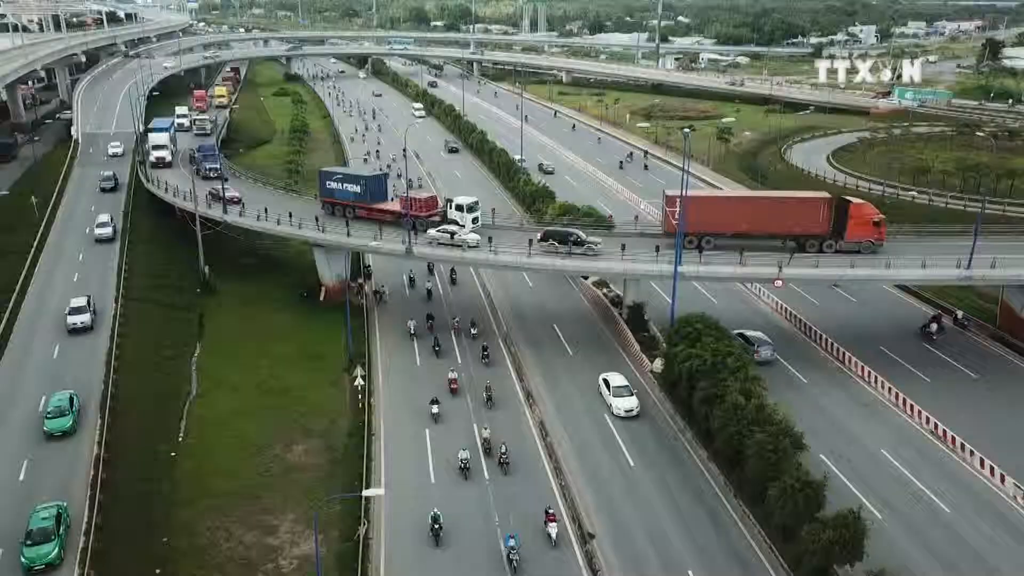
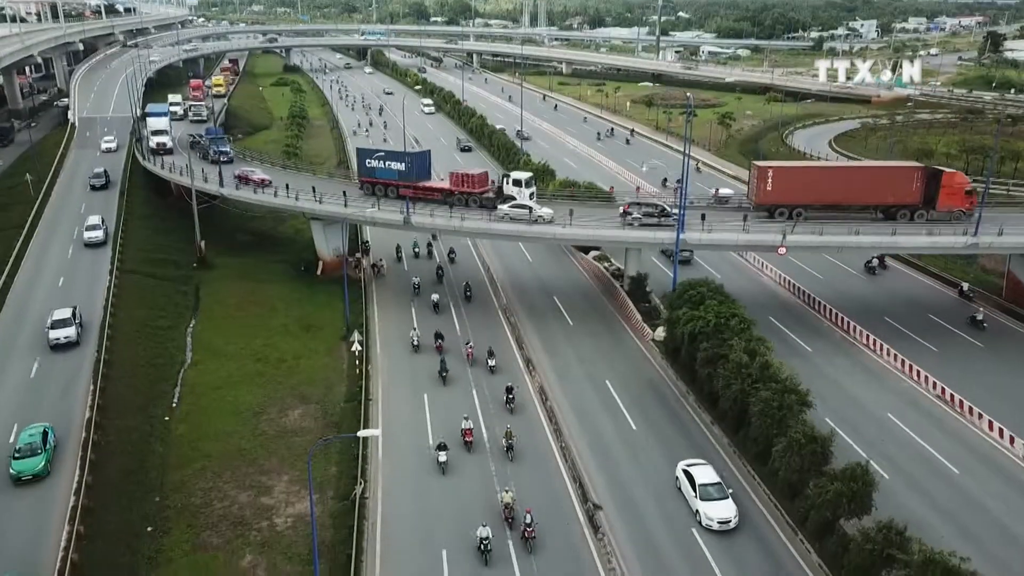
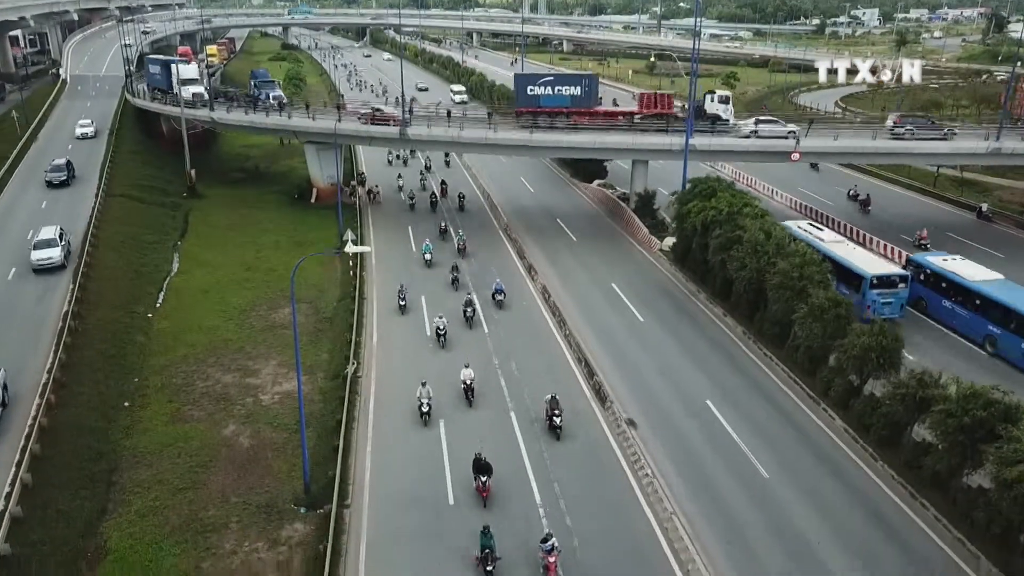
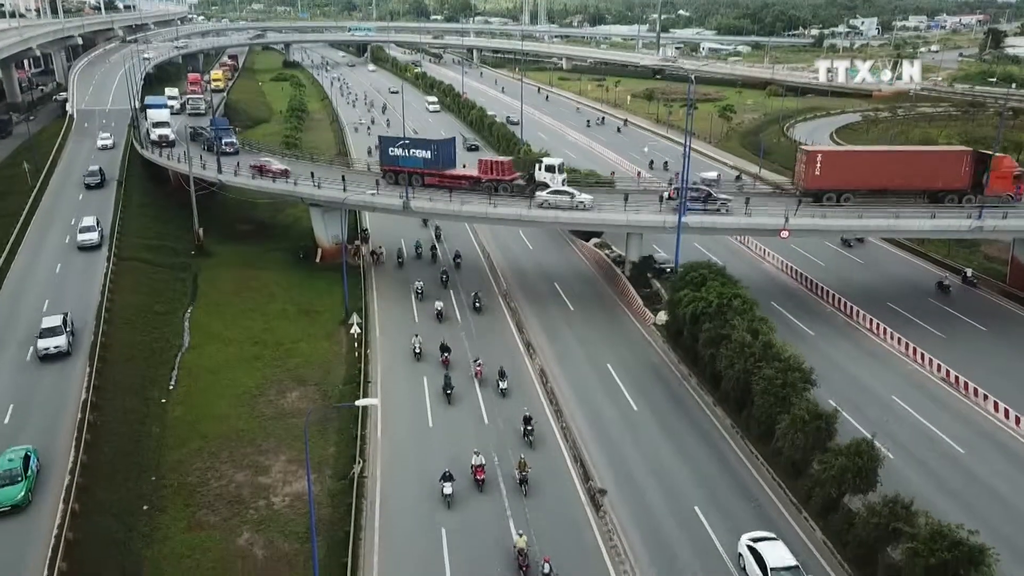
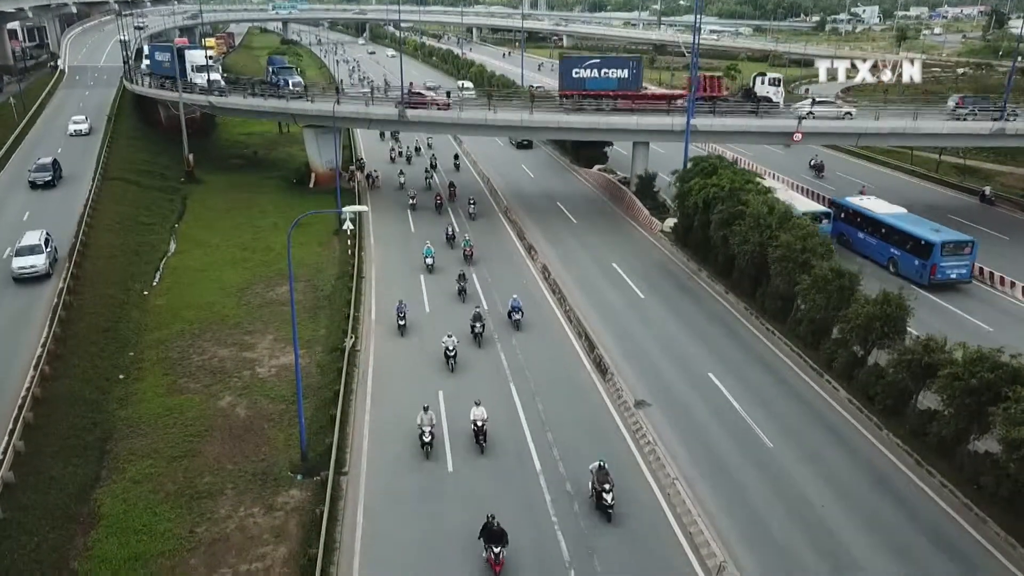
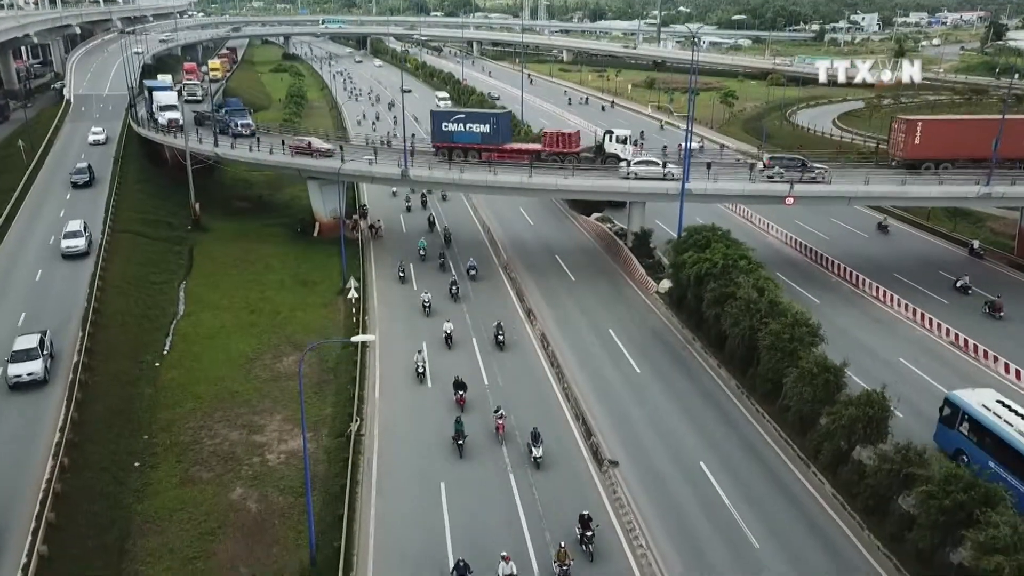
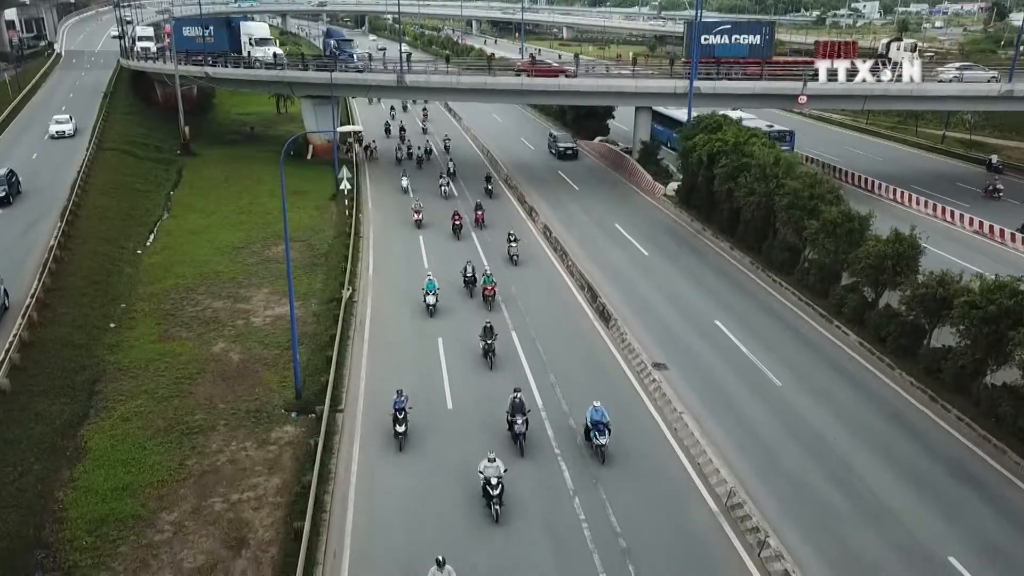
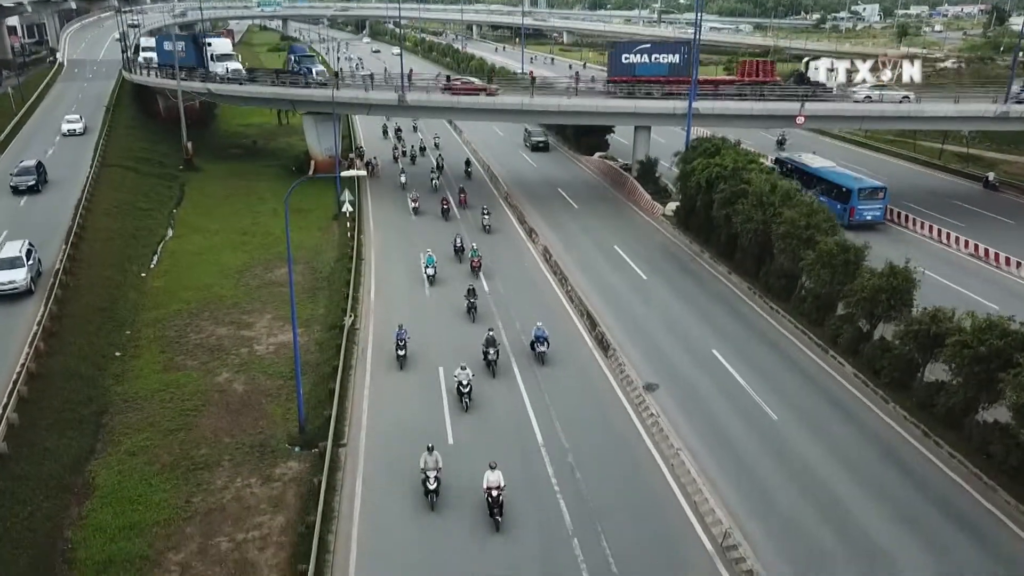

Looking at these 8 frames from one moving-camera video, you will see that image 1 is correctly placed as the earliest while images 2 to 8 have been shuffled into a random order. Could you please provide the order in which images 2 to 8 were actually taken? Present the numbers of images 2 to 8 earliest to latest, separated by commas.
2, 4, 6, 3, 5, 8, 7
